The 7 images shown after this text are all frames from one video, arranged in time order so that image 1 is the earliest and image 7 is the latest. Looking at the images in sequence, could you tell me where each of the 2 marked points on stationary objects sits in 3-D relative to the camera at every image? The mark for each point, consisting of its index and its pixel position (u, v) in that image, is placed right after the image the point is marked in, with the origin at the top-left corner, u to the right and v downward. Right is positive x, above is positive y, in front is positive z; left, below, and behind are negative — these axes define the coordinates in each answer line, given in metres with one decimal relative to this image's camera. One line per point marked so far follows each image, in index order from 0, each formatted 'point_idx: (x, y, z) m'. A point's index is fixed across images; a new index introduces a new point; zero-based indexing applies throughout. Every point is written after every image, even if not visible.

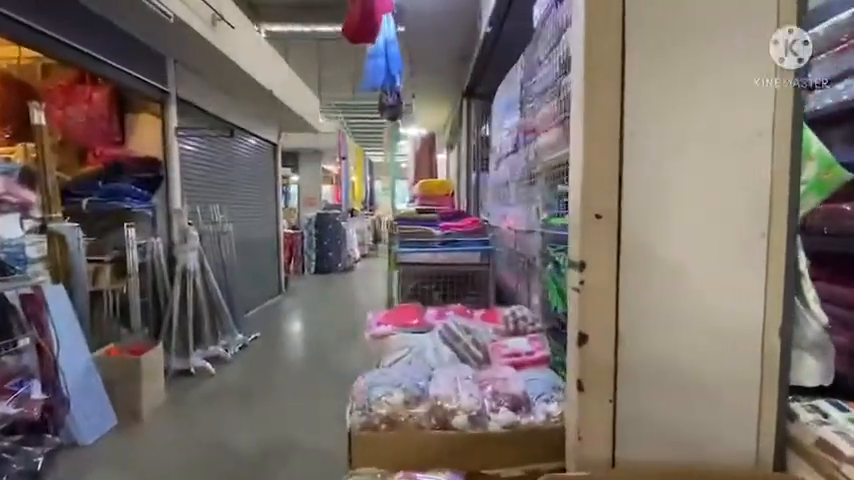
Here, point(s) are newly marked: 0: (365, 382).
0: (-0.2, -0.5, +1.5) m
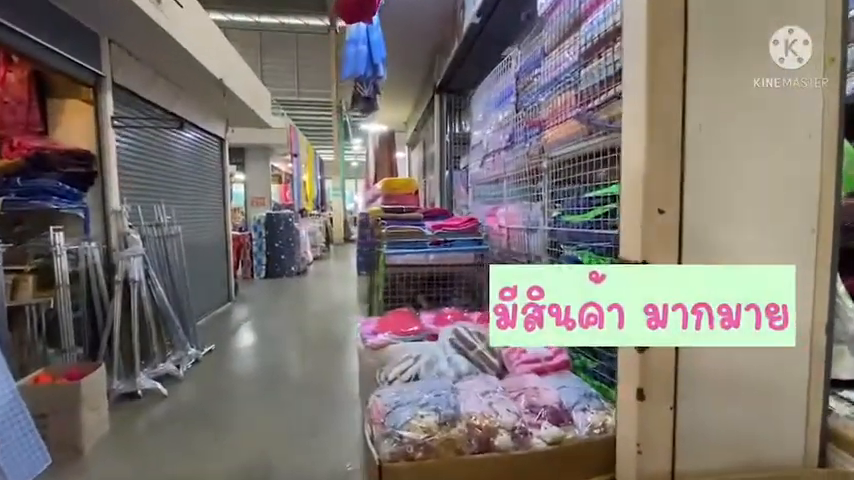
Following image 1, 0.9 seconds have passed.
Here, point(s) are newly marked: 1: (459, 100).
0: (-0.1, -0.5, +1.3) m
1: (+0.3, +1.4, +4.1) m
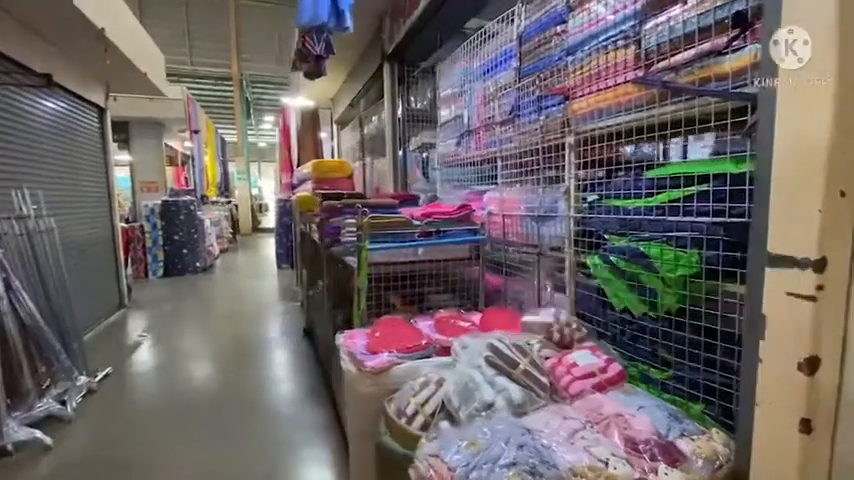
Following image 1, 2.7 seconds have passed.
0: (+0.1, -0.5, +0.9) m
1: (-0.2, +1.5, +3.6) m
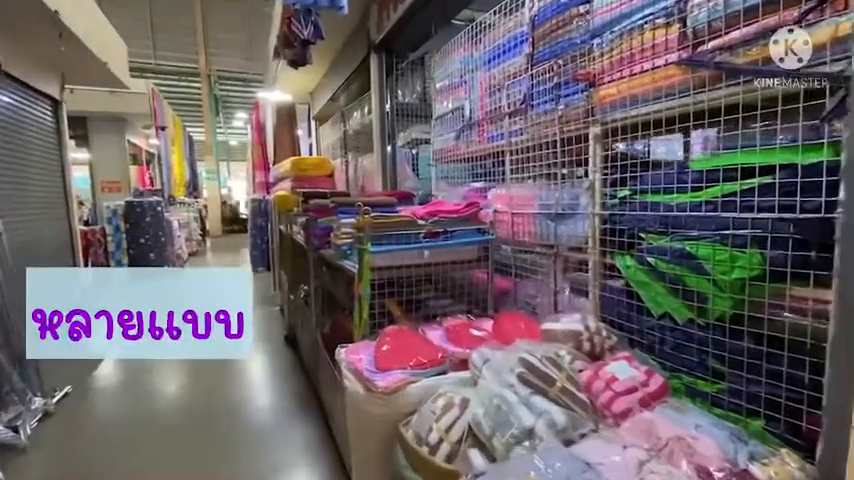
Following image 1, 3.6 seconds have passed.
0: (+0.2, -0.5, +0.8) m
1: (-0.3, +1.5, +3.4) m
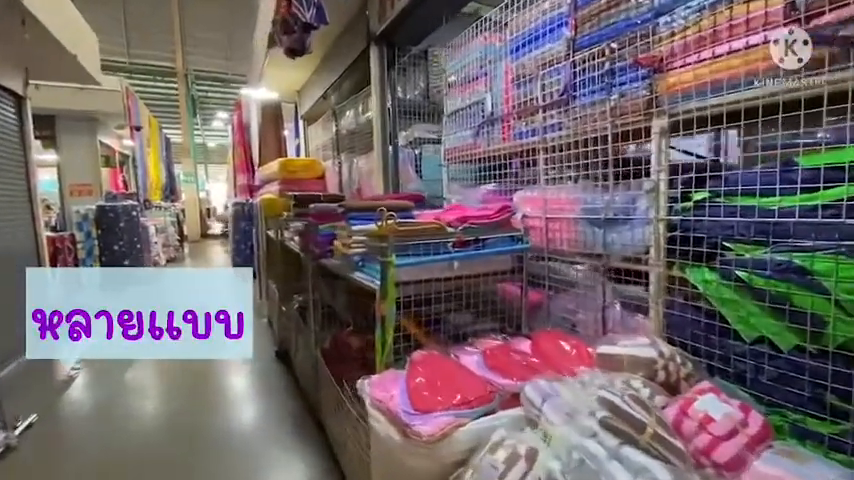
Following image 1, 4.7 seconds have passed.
0: (+0.3, -0.6, +0.5) m
1: (-0.2, +1.4, +3.2) m
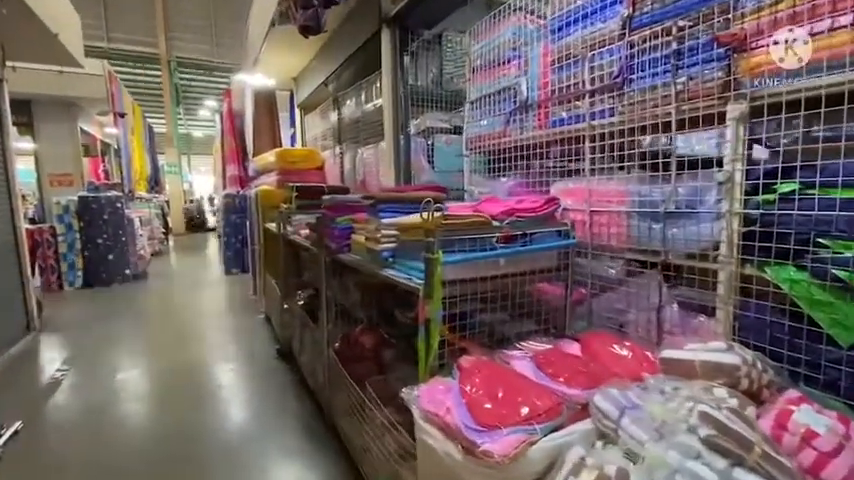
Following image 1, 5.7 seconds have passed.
0: (+0.5, -0.6, +0.4) m
1: (-0.1, +1.5, +3.1) m
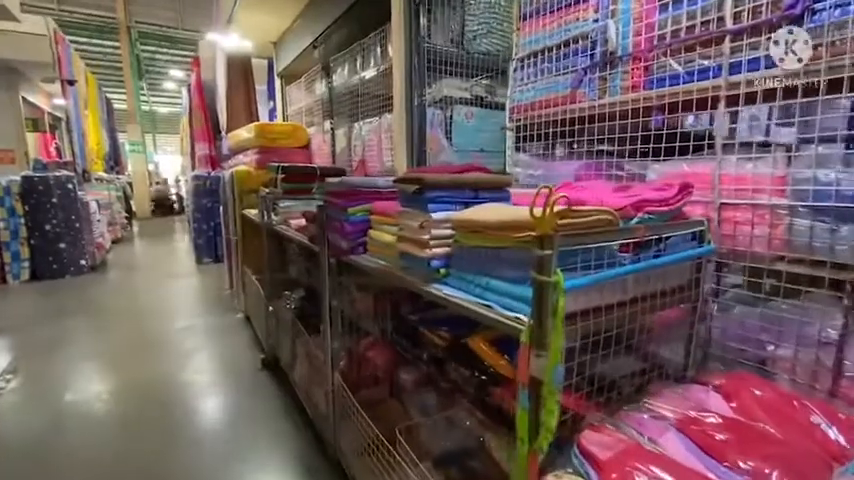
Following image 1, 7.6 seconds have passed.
0: (+0.8, -0.6, 0.0) m
1: (0.0, +1.5, +2.5) m
